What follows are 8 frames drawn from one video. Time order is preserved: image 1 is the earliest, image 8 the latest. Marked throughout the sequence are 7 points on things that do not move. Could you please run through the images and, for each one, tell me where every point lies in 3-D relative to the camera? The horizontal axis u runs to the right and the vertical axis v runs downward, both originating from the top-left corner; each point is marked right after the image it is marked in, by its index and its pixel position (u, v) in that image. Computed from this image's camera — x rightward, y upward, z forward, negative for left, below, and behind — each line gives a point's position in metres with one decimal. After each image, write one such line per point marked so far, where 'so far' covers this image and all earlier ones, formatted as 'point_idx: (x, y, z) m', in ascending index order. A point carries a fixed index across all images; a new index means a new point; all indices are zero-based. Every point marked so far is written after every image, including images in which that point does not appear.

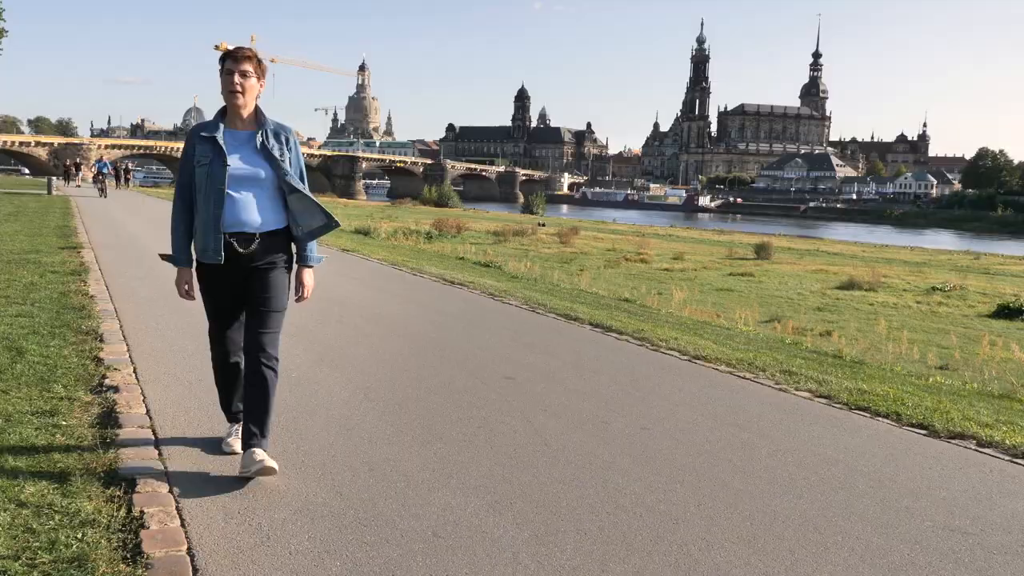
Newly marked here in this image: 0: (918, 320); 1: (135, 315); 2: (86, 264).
0: (+8.2, -0.6, +17.5) m
1: (-3.7, -0.1, +8.3) m
2: (-5.7, +0.4, +11.4) m
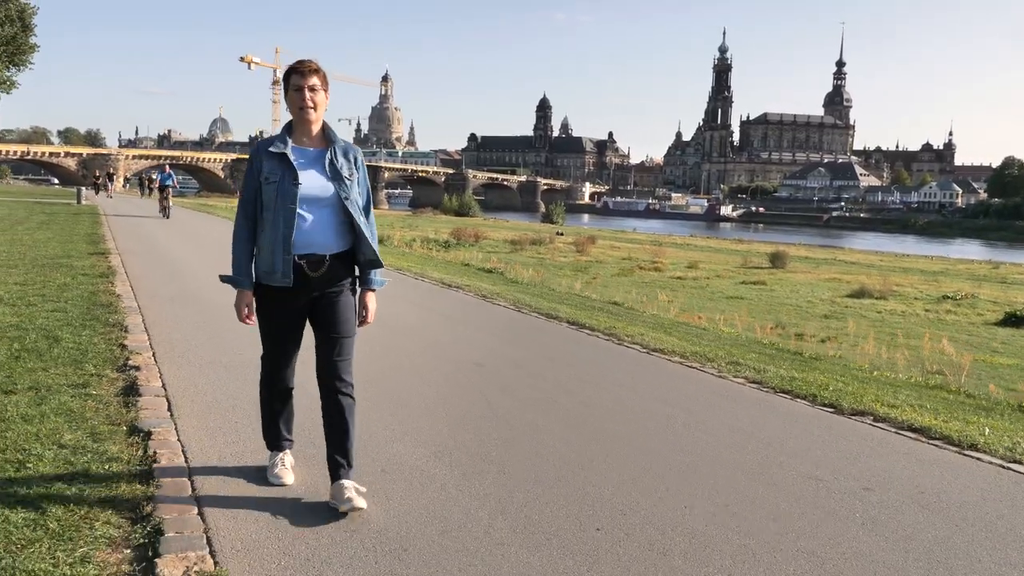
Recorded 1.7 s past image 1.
0: (+8.5, -0.8, +17.8) m
1: (-3.8, -0.1, +8.9) m
2: (-5.6, +0.3, +12.1) m
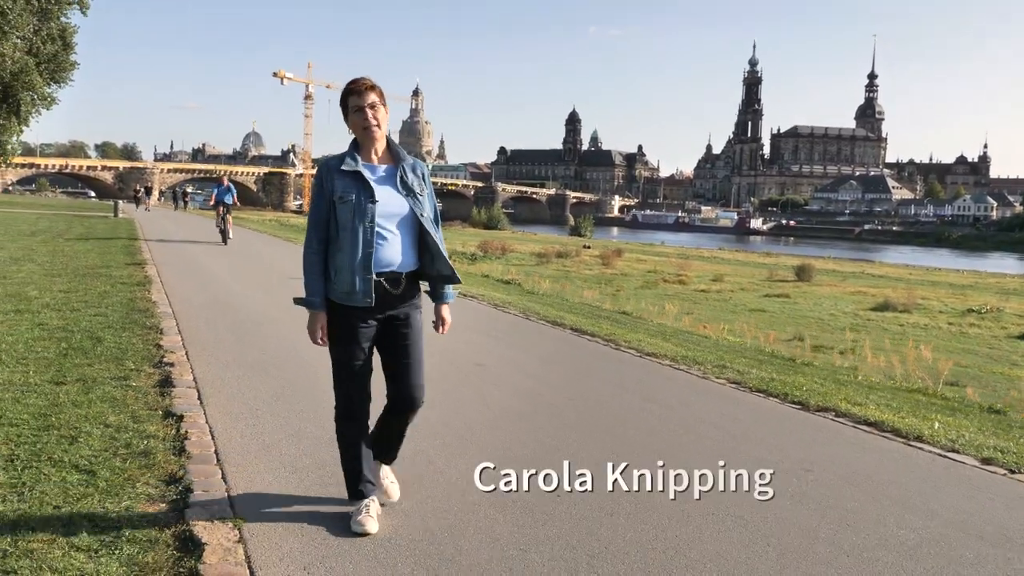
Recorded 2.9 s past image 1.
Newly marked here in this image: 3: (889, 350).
0: (+8.9, -1.1, +17.9) m
1: (-3.6, -0.2, +9.4) m
2: (-5.4, +0.2, +12.6) m
3: (+6.0, -1.0, +14.0) m
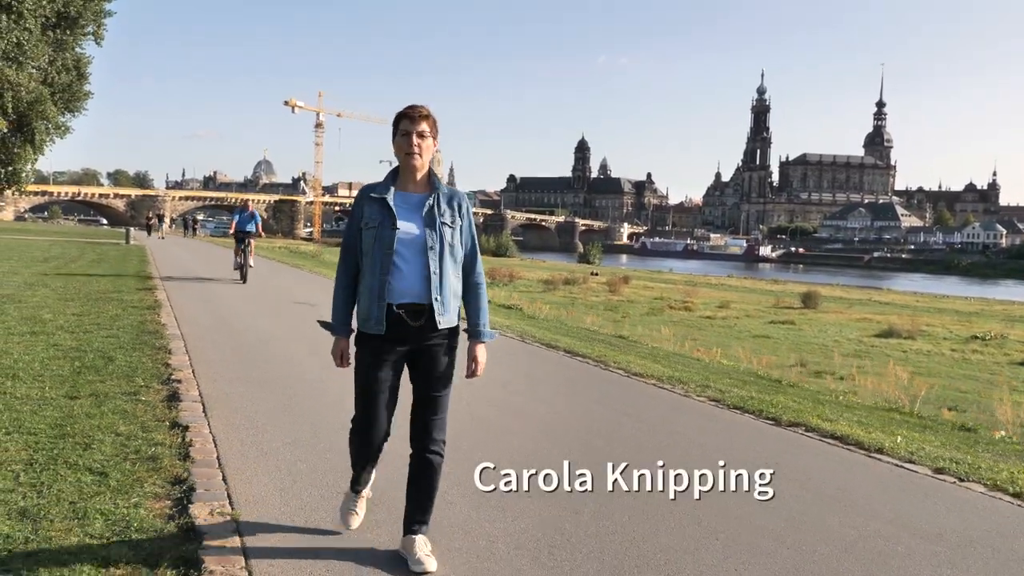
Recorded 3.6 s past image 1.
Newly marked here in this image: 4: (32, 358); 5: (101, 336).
0: (+9.0, -1.6, +17.9) m
1: (-3.6, -0.5, +9.6) m
2: (-5.3, -0.2, +12.9) m
3: (+6.1, -1.4, +14.1) m
4: (-4.1, -0.5, +7.3) m
5: (-4.2, -0.5, +8.6) m
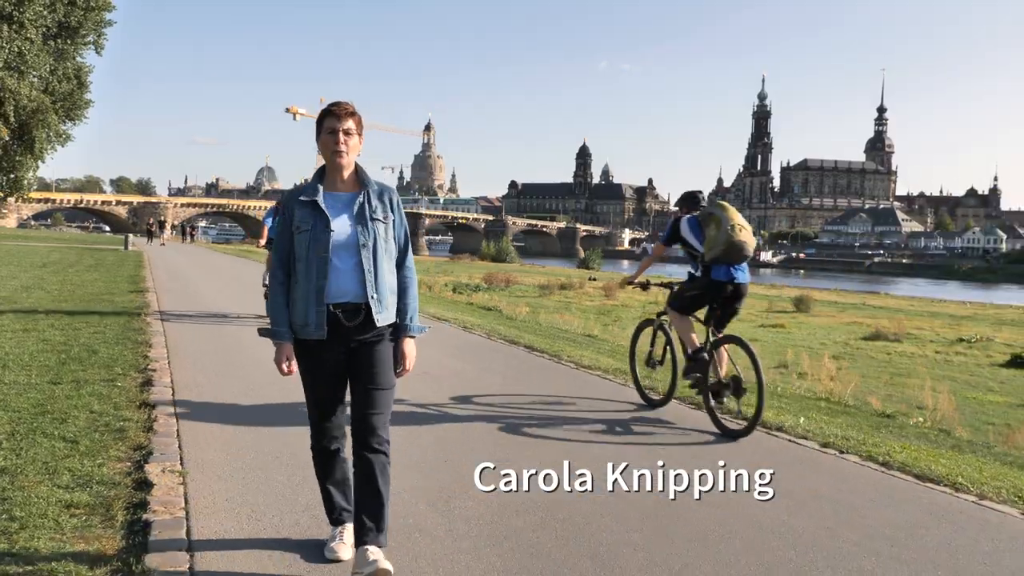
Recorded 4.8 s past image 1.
0: (+8.8, -1.7, +18.3) m
1: (-3.9, -0.5, +10.0) m
2: (-5.6, -0.2, +13.3) m
3: (+5.8, -1.5, +14.5) m
4: (-4.4, -0.5, +7.7) m
5: (-4.4, -0.5, +9.0) m
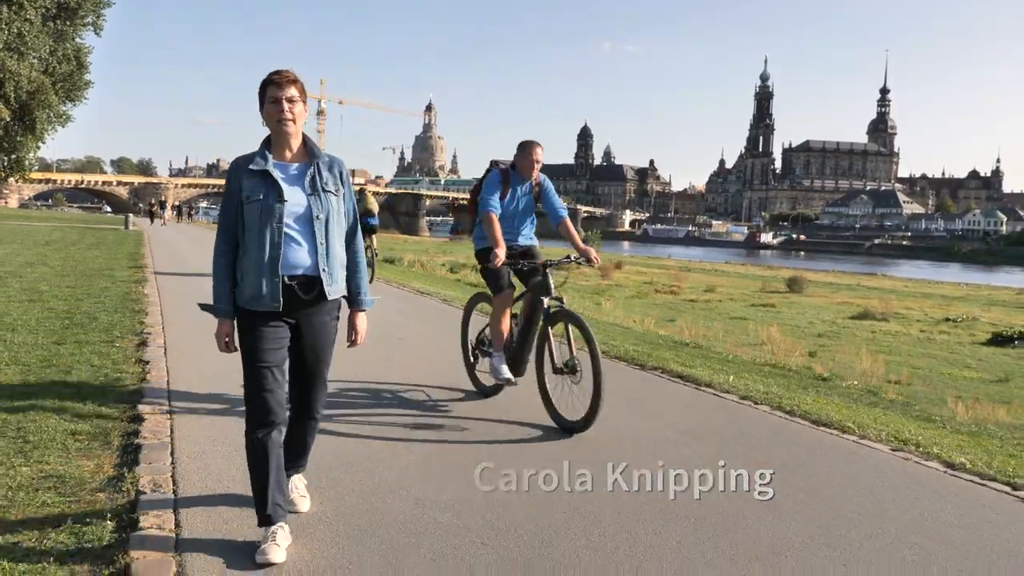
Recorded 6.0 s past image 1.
0: (+8.6, -1.2, +18.7) m
1: (-4.1, -0.3, +10.5) m
2: (-5.8, +0.1, +13.7) m
3: (+5.6, -1.1, +15.0) m
4: (-4.6, -0.3, +8.2) m
5: (-4.6, -0.2, +9.5) m
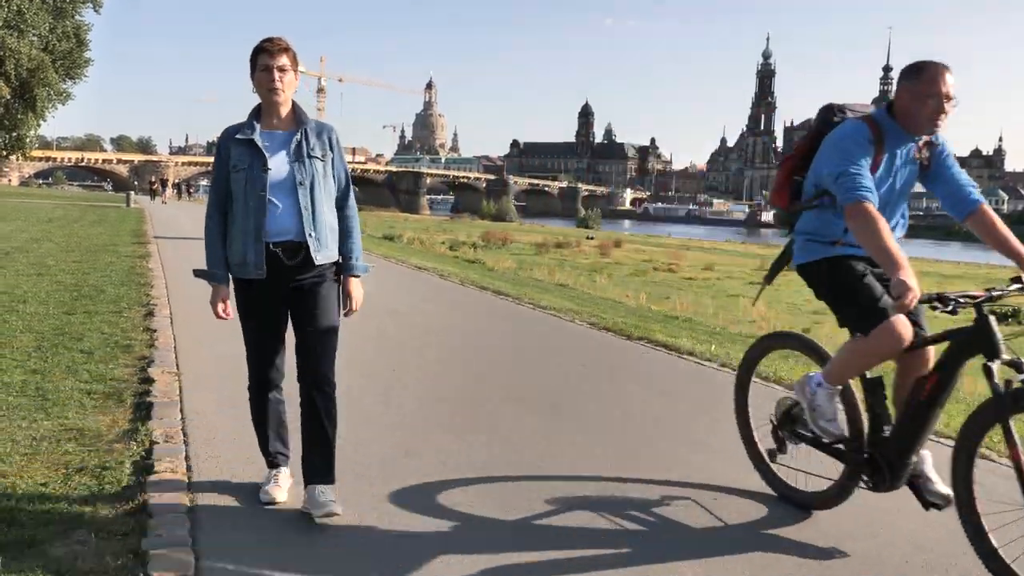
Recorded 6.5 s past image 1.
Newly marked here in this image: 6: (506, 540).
0: (+8.5, -0.7, +19.0) m
1: (-4.1, 0.0, +10.7) m
2: (-5.8, +0.5, +13.9) m
3: (+5.6, -0.7, +15.2) m
4: (-4.6, 0.0, +8.4) m
5: (-4.7, +0.1, +9.7) m
6: (0.0, -1.2, +4.1) m
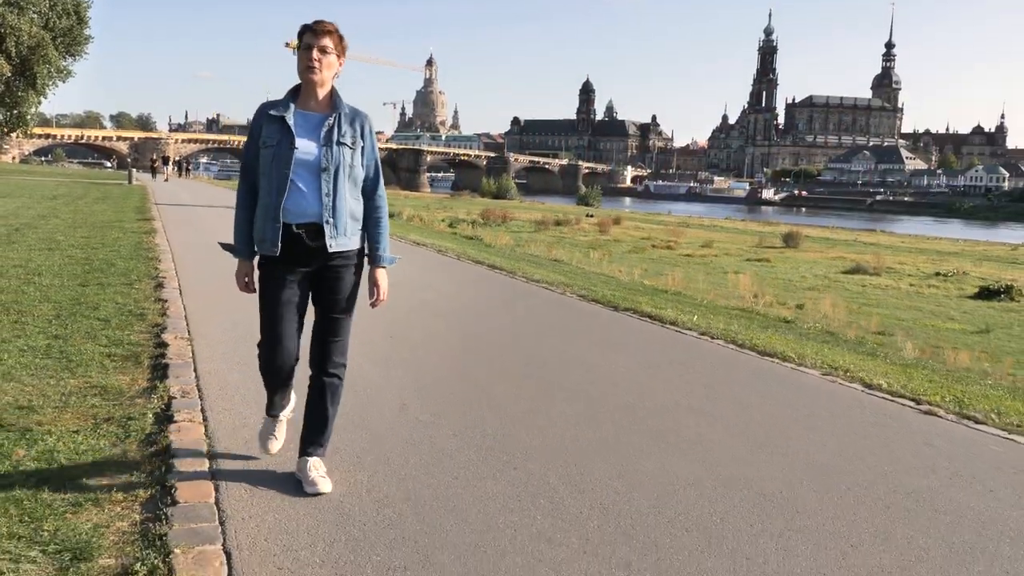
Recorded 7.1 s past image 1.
0: (+8.5, -0.2, +19.2) m
1: (-4.1, +0.4, +10.9) m
2: (-5.9, +0.9, +14.1) m
3: (+5.6, -0.3, +15.4) m
4: (-4.7, +0.2, +8.6) m
5: (-4.7, +0.4, +9.9) m
6: (-0.1, -1.0, +4.3) m
